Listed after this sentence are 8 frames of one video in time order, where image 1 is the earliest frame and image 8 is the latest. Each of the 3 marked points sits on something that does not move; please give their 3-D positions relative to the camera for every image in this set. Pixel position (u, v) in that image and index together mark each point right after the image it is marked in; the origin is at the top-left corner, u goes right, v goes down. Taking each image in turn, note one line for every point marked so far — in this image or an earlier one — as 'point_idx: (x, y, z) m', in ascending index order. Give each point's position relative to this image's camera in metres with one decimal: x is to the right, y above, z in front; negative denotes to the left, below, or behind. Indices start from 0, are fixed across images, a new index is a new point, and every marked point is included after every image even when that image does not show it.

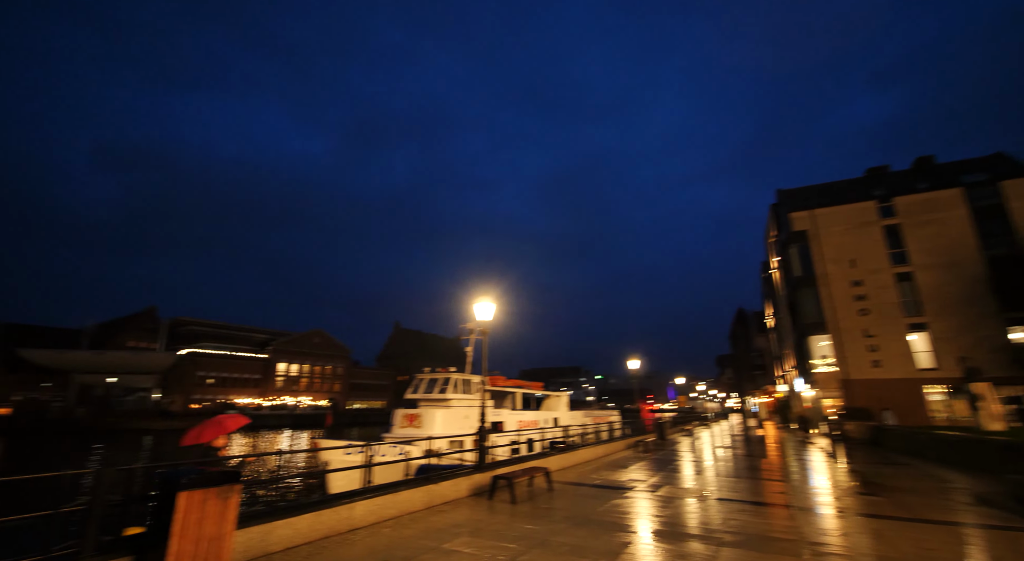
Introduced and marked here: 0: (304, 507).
0: (-3.0, -3.3, +8.2) m
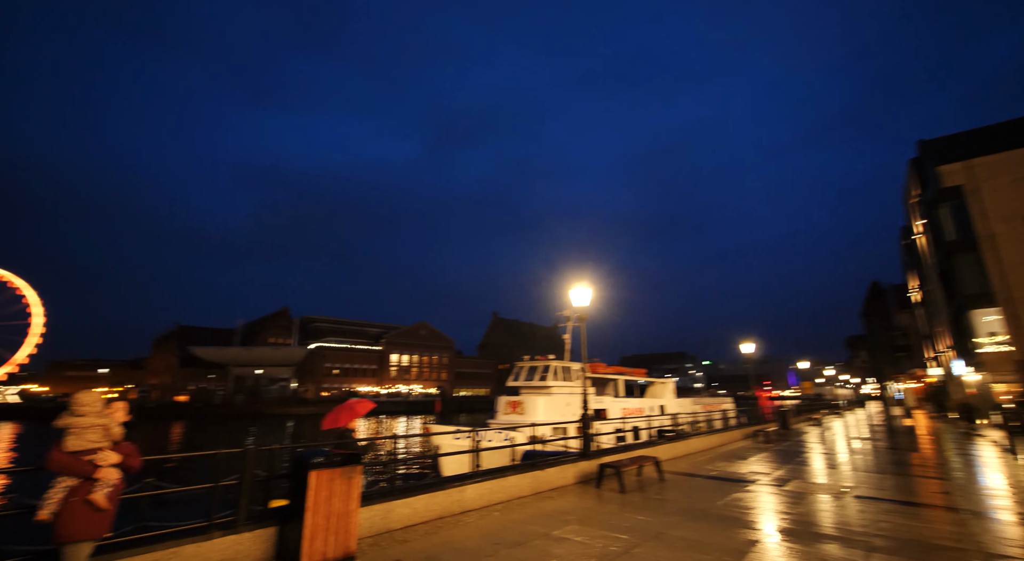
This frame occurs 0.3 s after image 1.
0: (-1.4, -3.2, +8.5) m
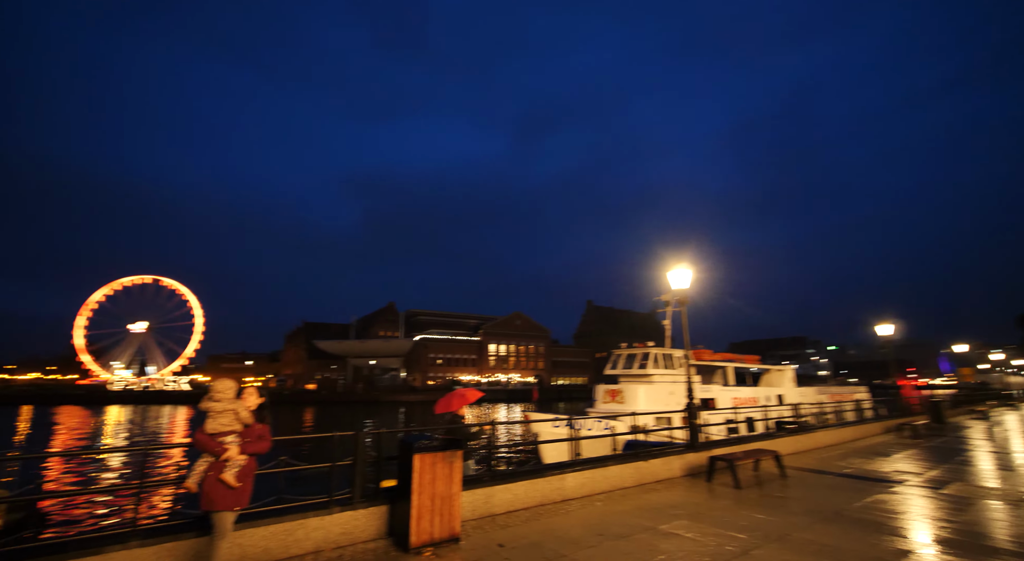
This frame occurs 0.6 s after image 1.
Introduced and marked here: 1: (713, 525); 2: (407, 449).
0: (+0.1, -3.0, +8.5) m
1: (+2.5, -3.1, +7.0) m
2: (-1.3, -2.1, +6.8) m
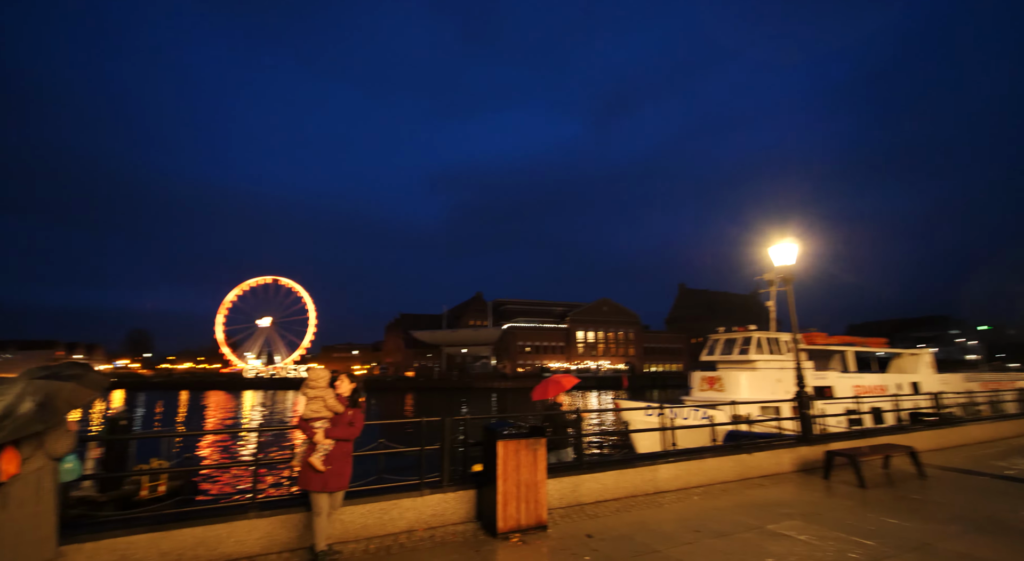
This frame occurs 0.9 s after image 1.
0: (+1.4, -2.7, +8.2) m
1: (+3.6, -2.8, +6.3) m
2: (-0.3, -1.9, +6.7) m
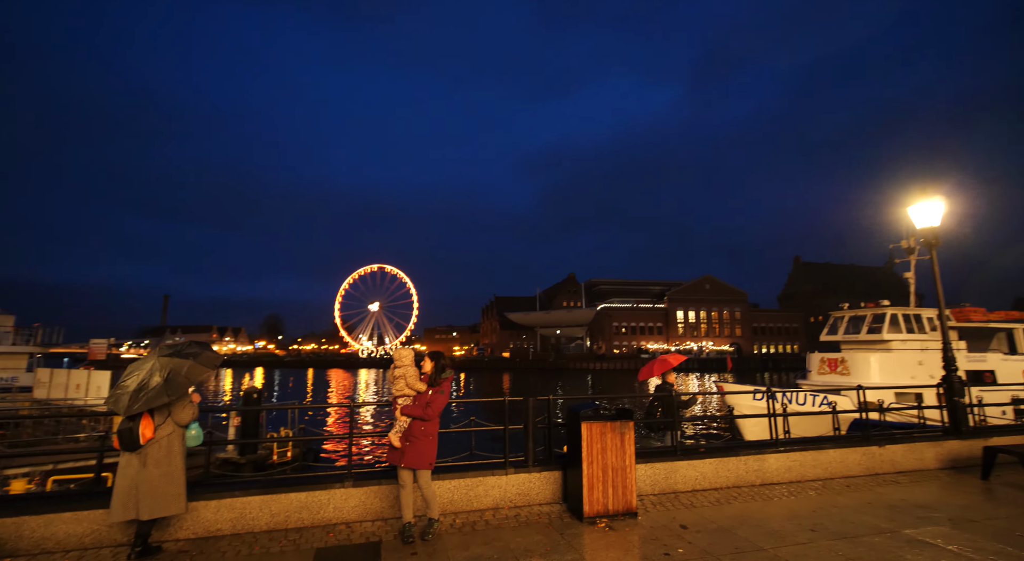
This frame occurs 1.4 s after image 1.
0: (+2.7, -2.3, +7.5) m
1: (+4.5, -2.4, +5.3) m
2: (+0.7, -1.5, +6.3) m
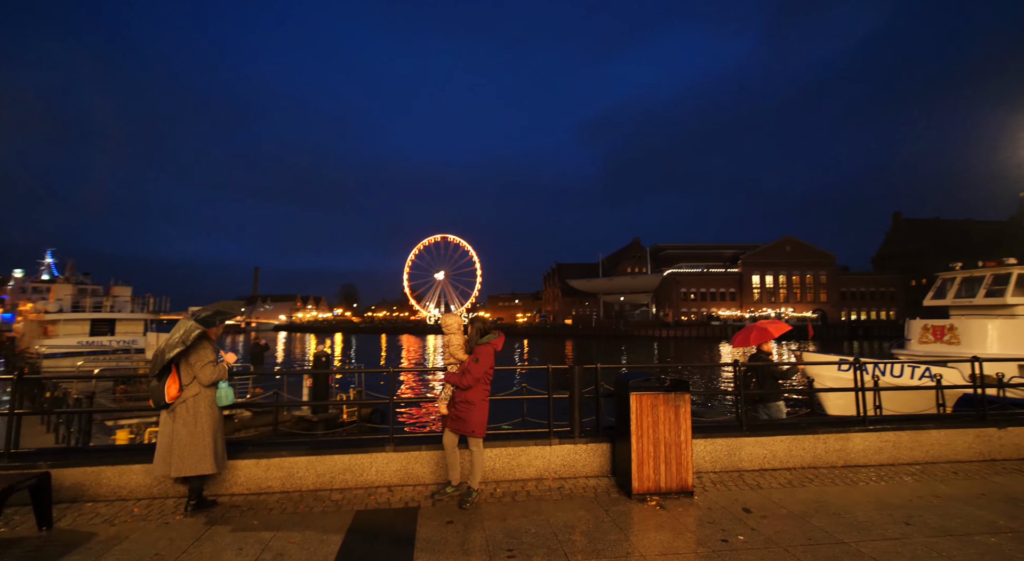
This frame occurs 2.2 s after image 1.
0: (+3.2, -1.8, +6.8) m
1: (+4.8, -2.0, +4.4) m
2: (+1.2, -1.1, +5.7) m
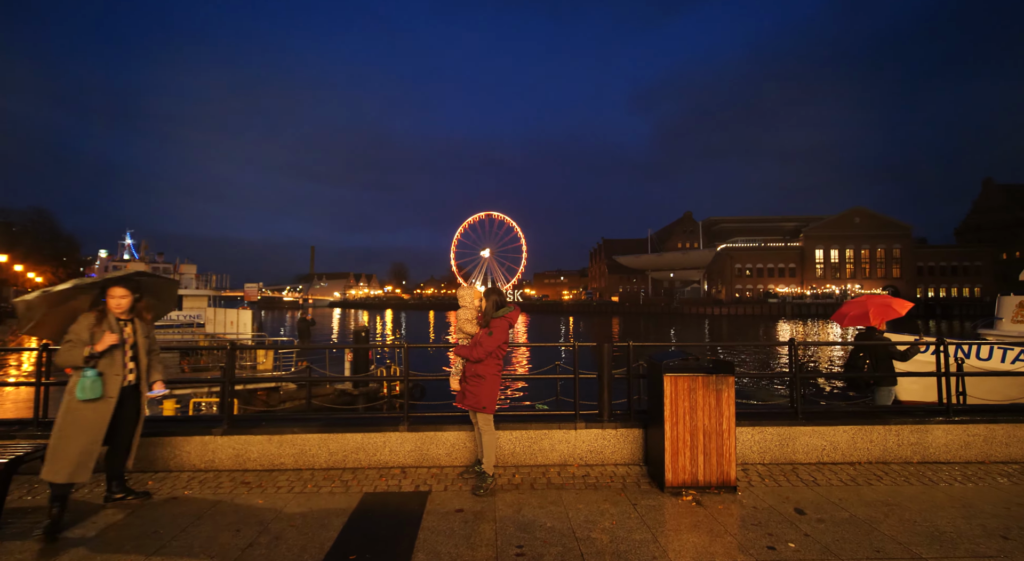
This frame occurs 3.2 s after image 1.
0: (+3.5, -1.4, +6.0) m
1: (+4.8, -1.8, +3.5) m
2: (+1.4, -0.8, +5.1) m
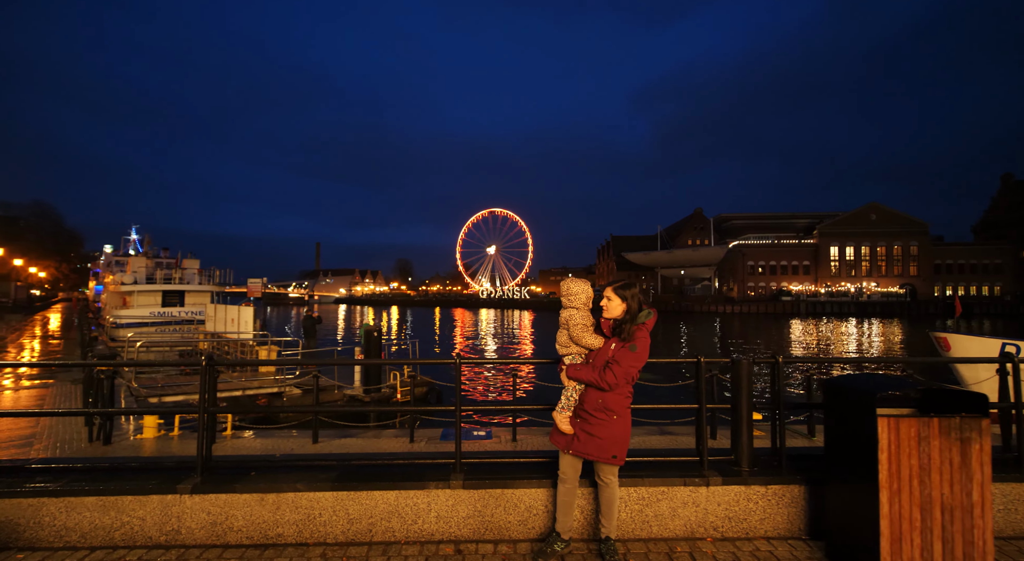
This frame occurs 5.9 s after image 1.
0: (+4.2, -1.3, +4.2) m
1: (+5.5, -1.7, +1.7) m
2: (+2.1, -0.7, +3.3) m
